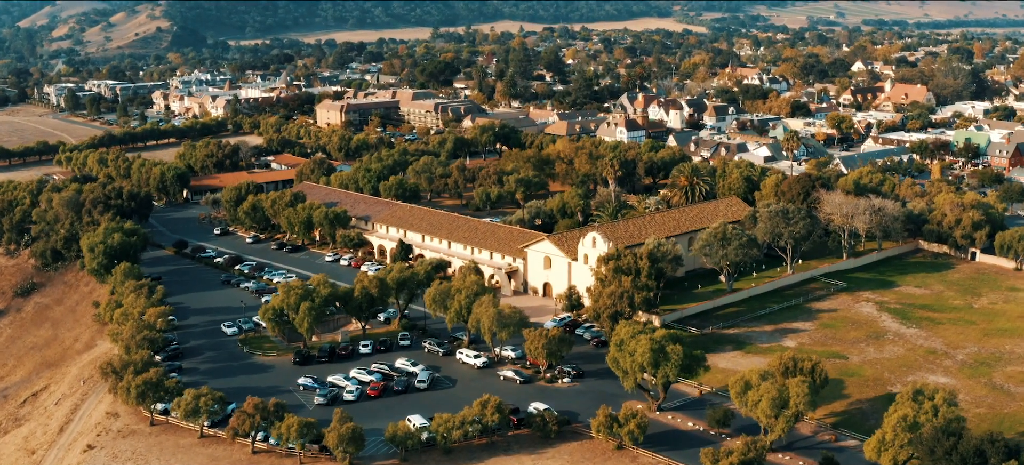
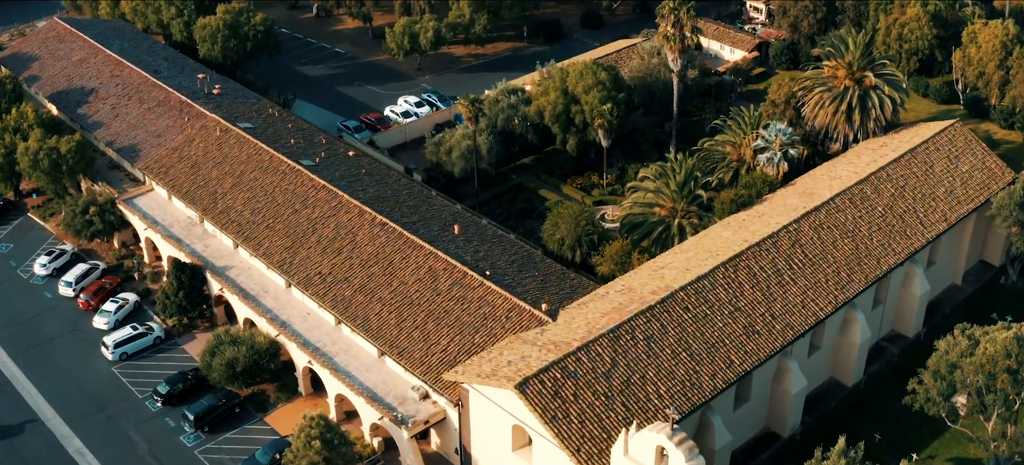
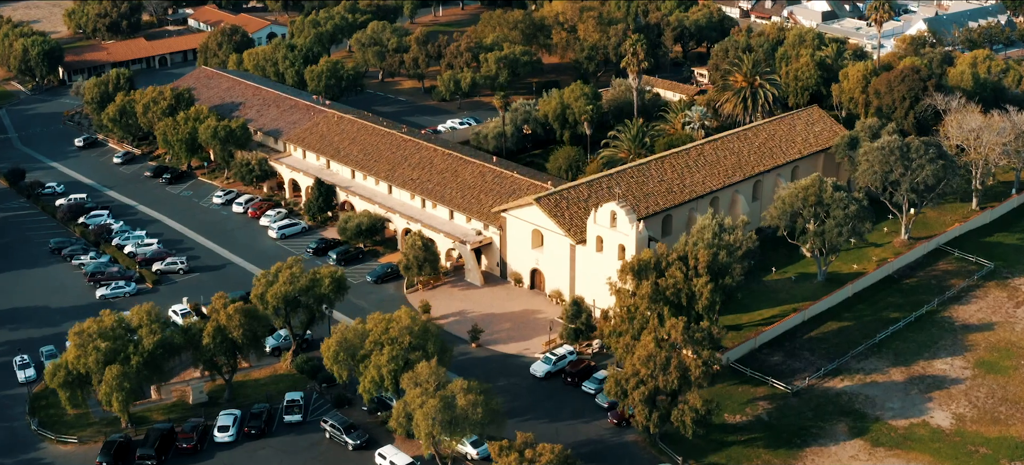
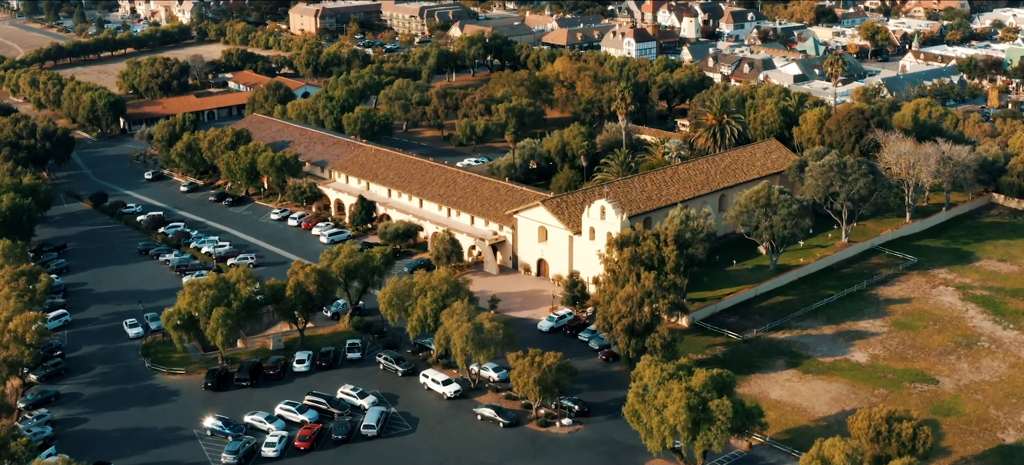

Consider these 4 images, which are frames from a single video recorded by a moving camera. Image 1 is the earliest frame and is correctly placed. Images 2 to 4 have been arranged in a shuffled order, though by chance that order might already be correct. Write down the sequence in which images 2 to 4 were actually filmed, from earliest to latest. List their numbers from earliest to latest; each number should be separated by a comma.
4, 3, 2
